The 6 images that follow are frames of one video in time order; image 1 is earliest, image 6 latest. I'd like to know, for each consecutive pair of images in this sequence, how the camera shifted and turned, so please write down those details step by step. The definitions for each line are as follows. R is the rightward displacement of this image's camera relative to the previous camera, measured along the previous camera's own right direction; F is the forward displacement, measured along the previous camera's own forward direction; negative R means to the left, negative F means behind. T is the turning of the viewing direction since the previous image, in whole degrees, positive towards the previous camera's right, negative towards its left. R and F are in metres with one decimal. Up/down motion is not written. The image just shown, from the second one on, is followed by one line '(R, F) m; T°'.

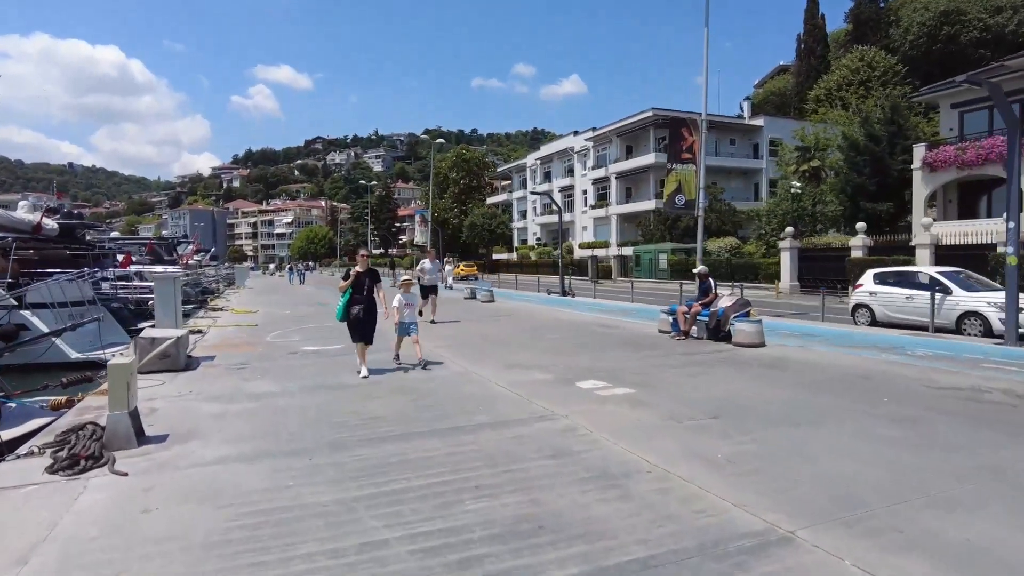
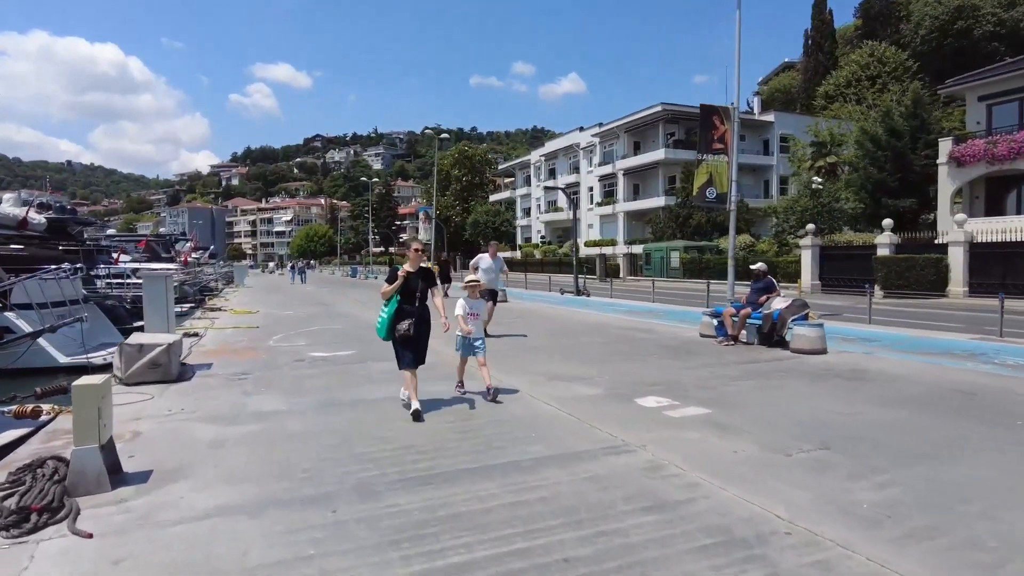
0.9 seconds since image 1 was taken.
(-0.6, +1.3) m; 0°
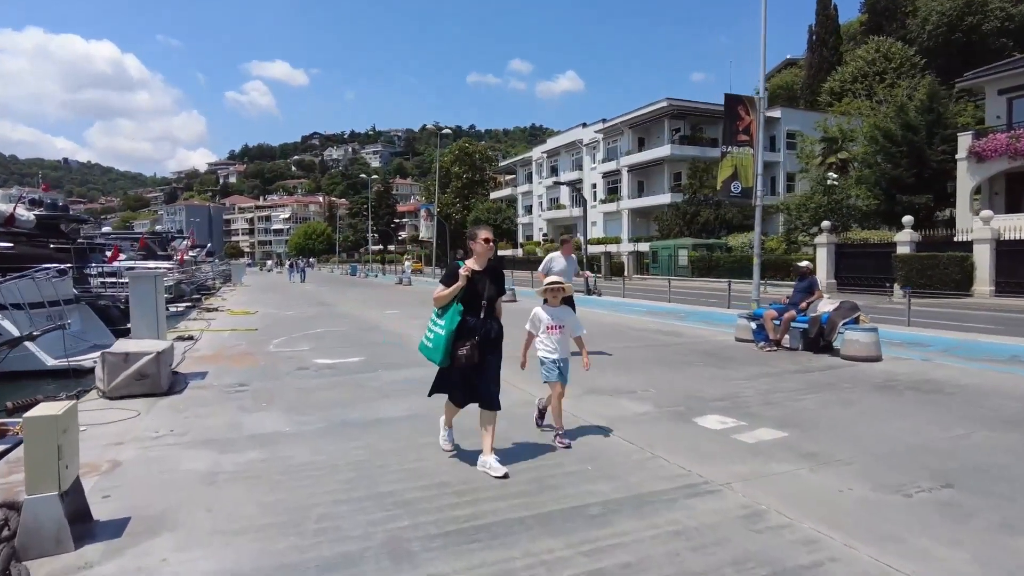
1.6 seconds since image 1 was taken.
(-0.4, +1.0) m; 0°
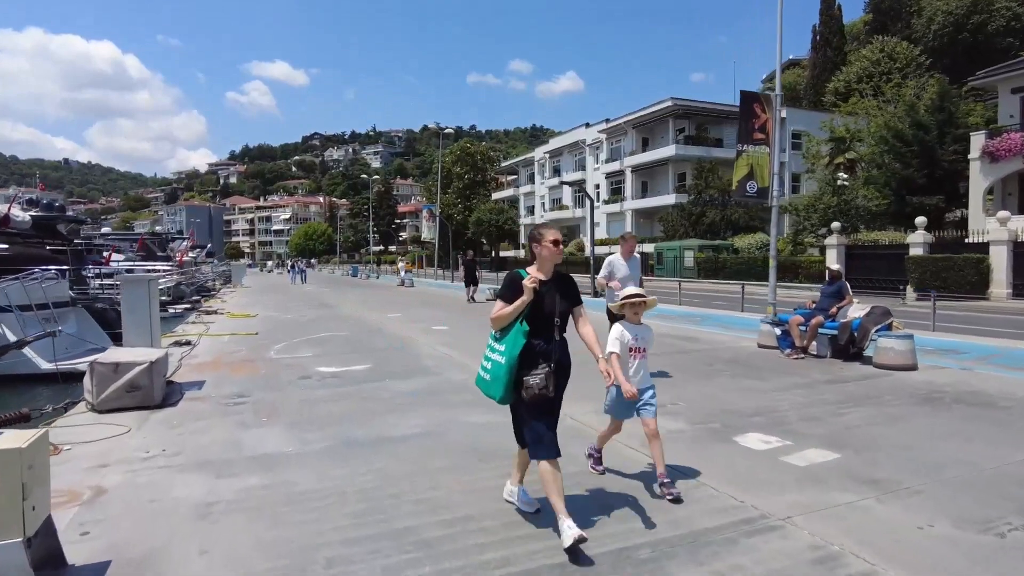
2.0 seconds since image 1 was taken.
(-0.2, +0.5) m; 0°
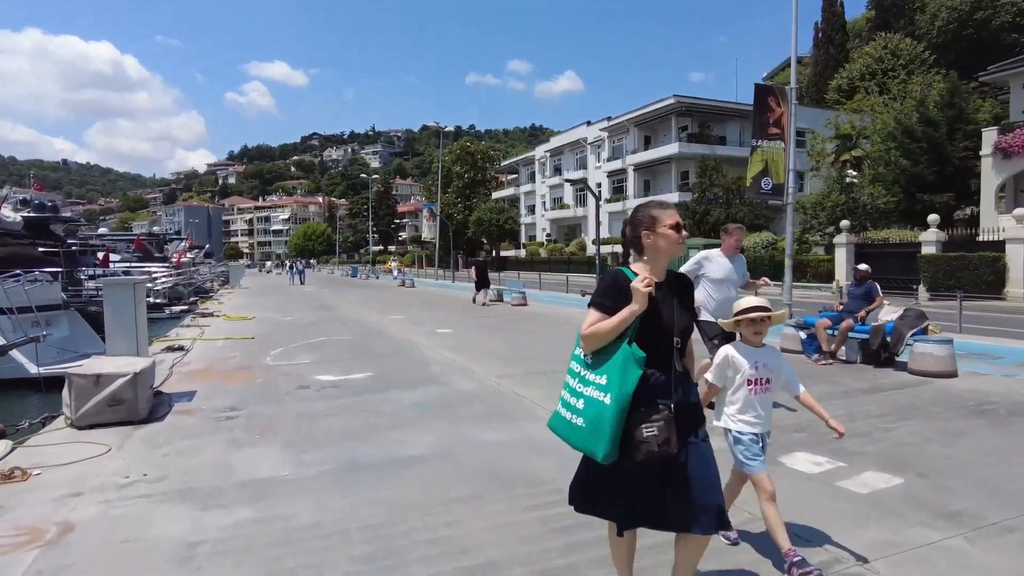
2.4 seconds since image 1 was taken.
(-0.2, +0.6) m; 0°
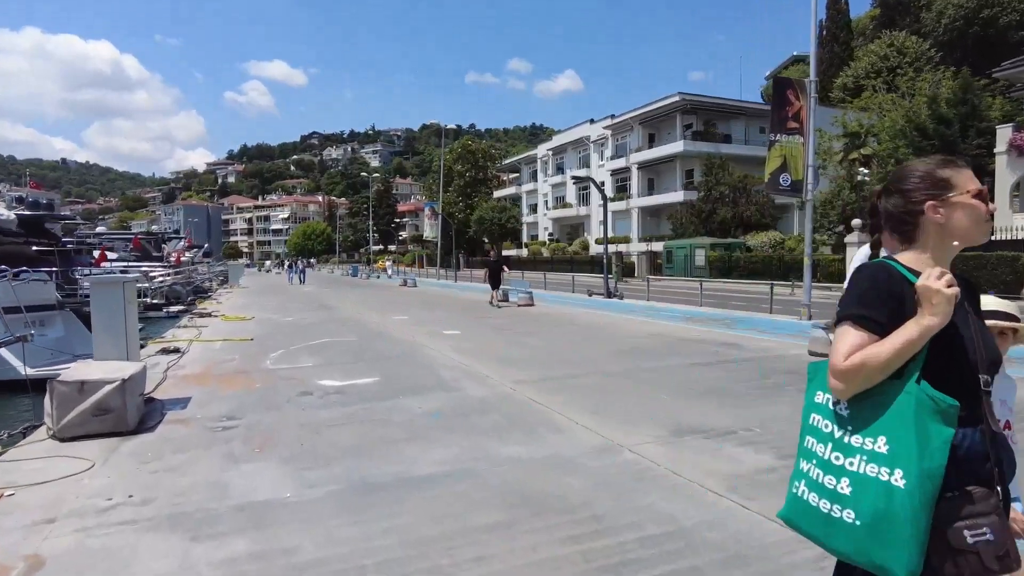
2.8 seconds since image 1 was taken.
(-0.2, +0.6) m; 0°
